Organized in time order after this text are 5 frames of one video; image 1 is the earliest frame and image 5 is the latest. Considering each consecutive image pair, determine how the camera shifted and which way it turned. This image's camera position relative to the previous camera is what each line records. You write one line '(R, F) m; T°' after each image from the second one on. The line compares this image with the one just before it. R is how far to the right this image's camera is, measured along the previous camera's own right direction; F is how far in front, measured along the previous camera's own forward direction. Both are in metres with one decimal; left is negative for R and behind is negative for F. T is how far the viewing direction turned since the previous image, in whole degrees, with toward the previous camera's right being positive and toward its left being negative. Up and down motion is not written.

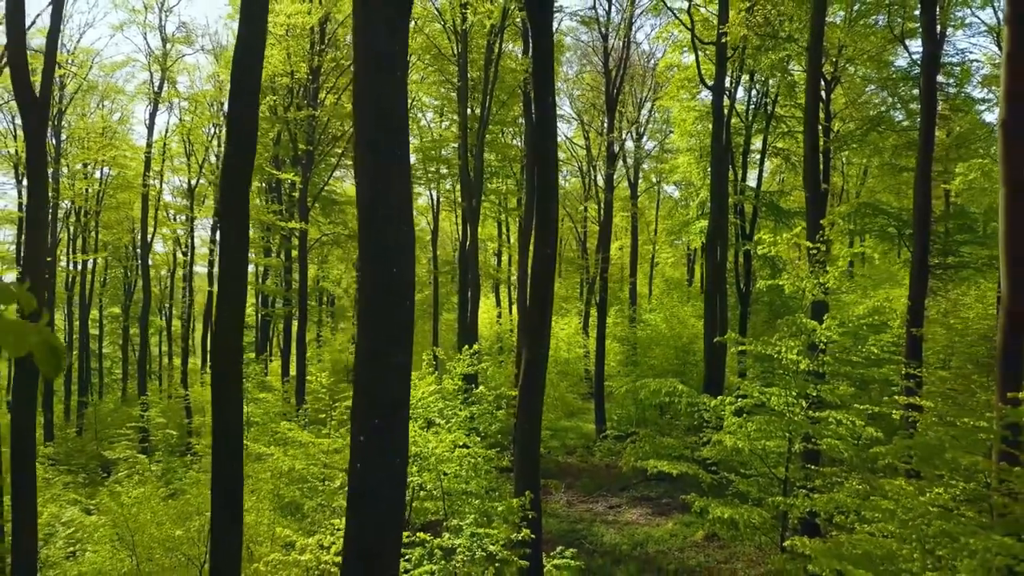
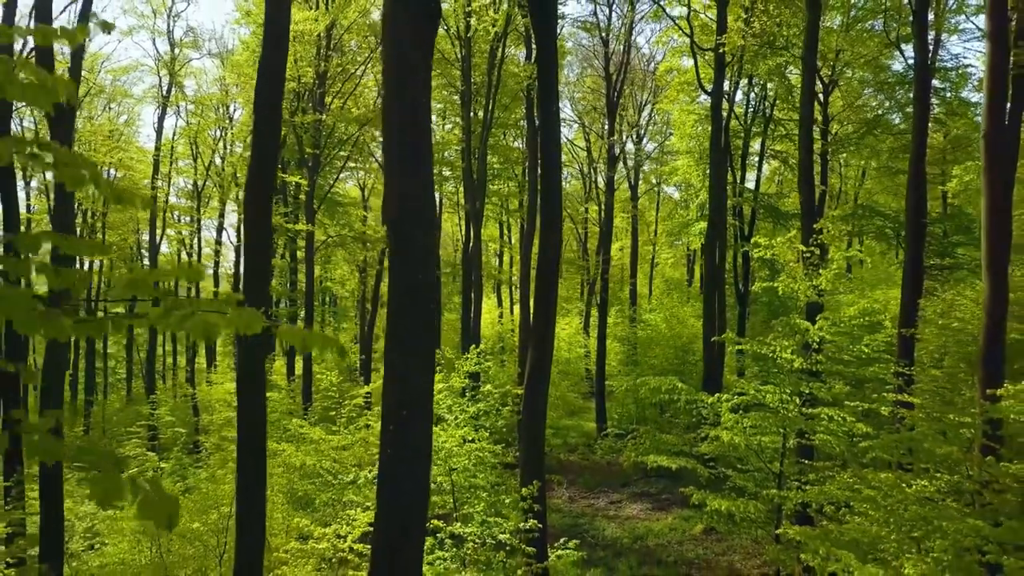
(-0.1, -0.3) m; 0°
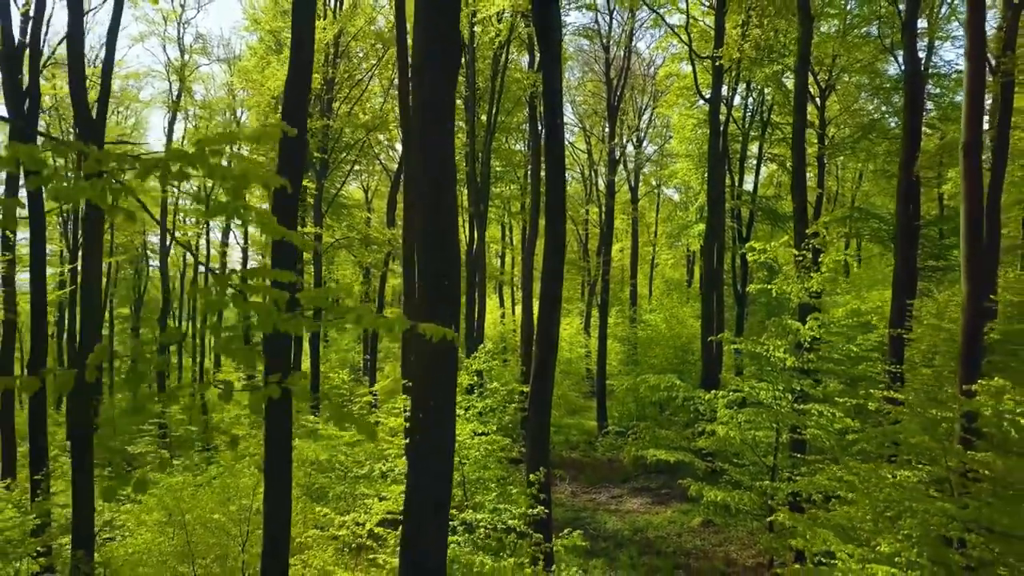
(-0.1, -0.4) m; 0°
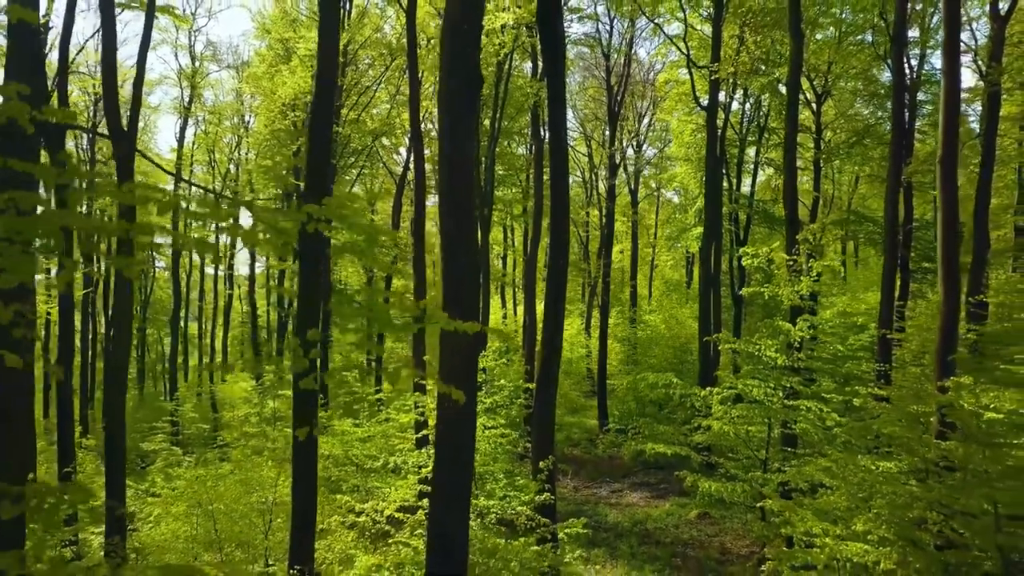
(-0.1, -0.5) m; 0°
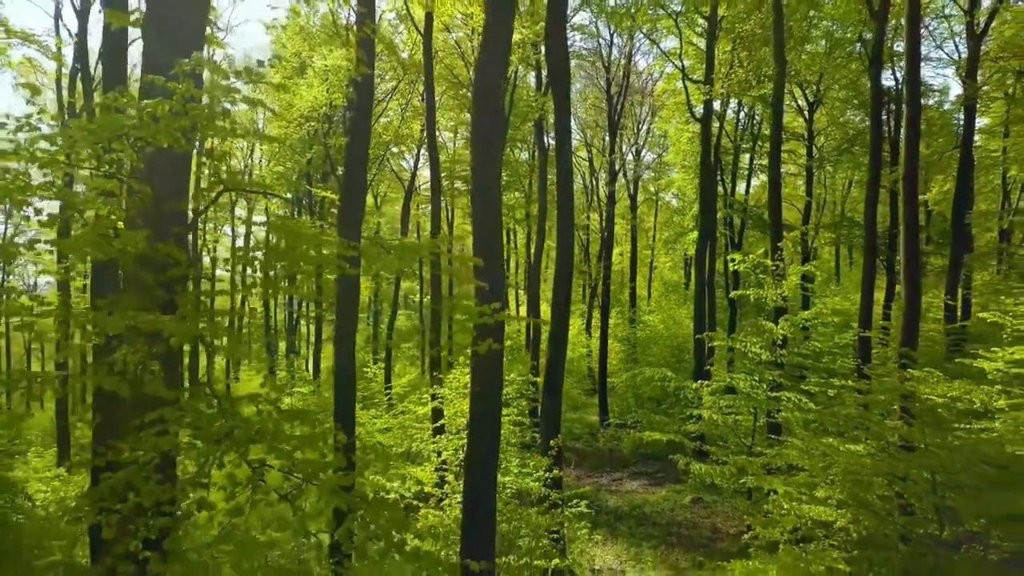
(-0.1, -0.9) m; 0°
